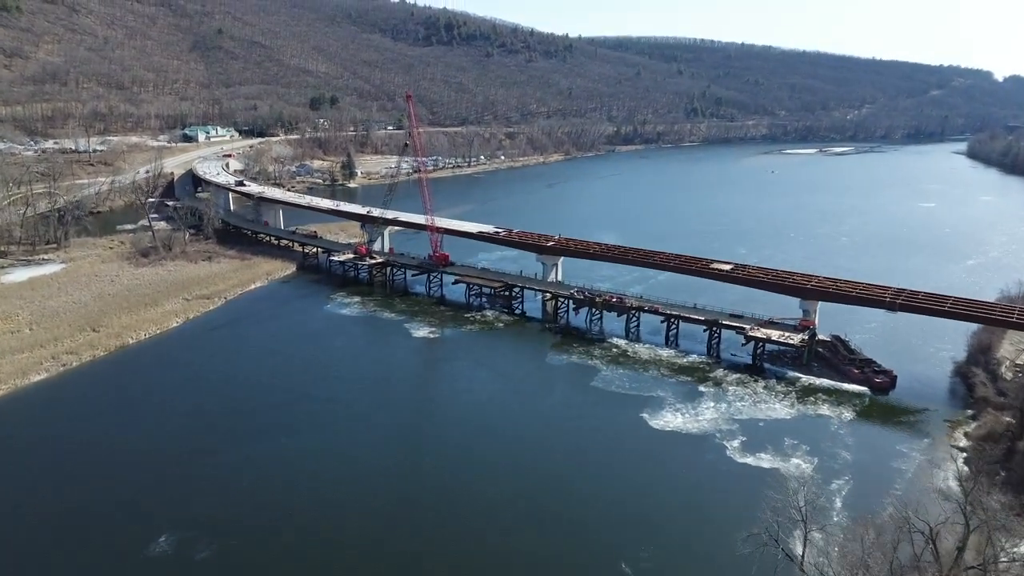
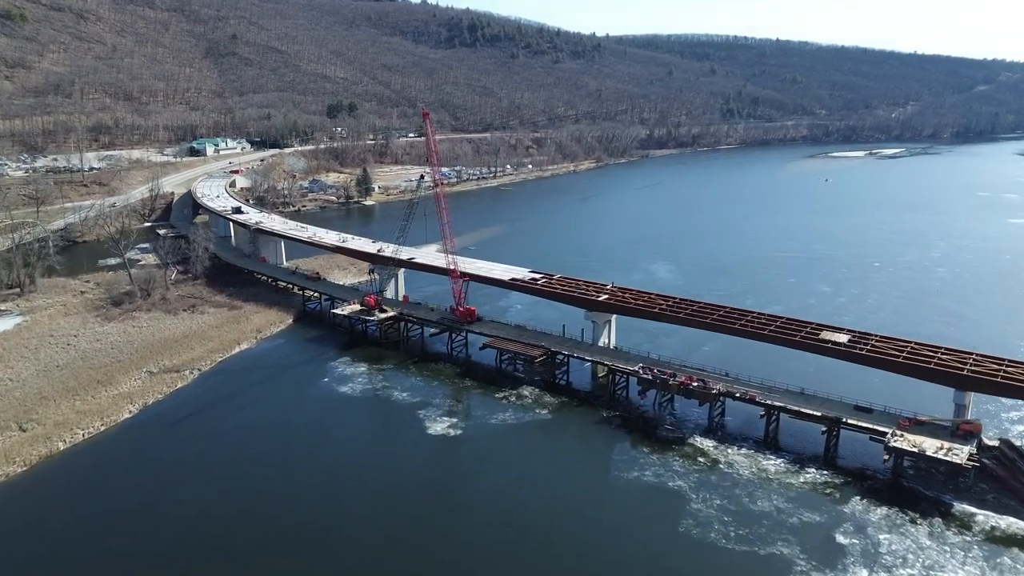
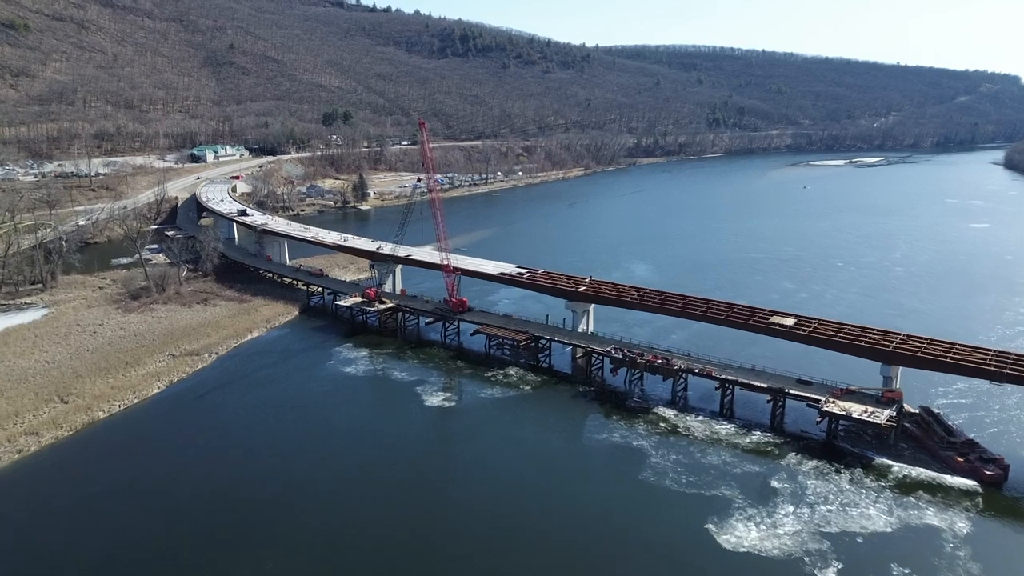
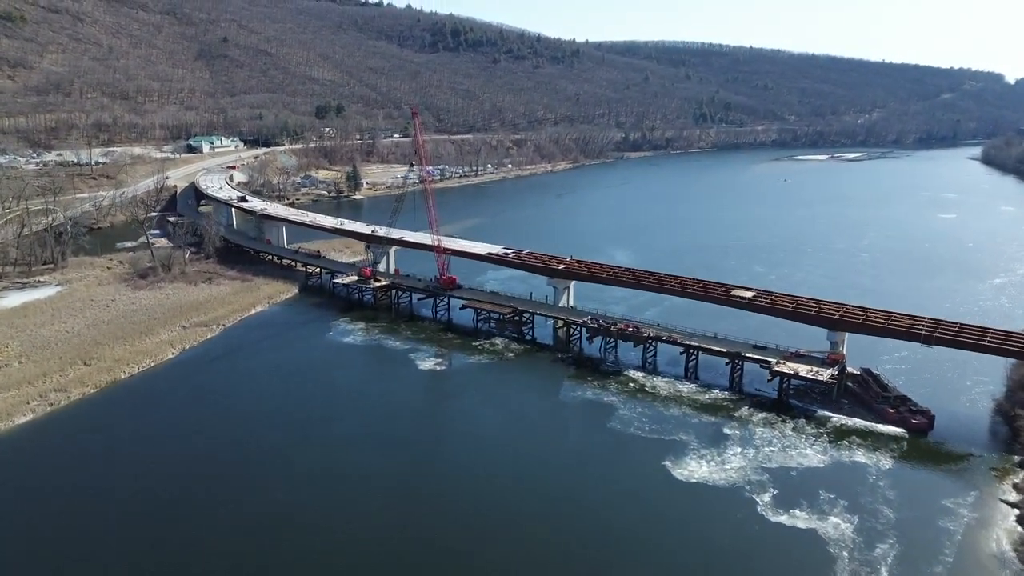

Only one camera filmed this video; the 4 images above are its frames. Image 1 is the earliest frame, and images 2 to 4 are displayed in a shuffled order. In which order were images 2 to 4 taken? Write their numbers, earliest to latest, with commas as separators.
4, 3, 2
